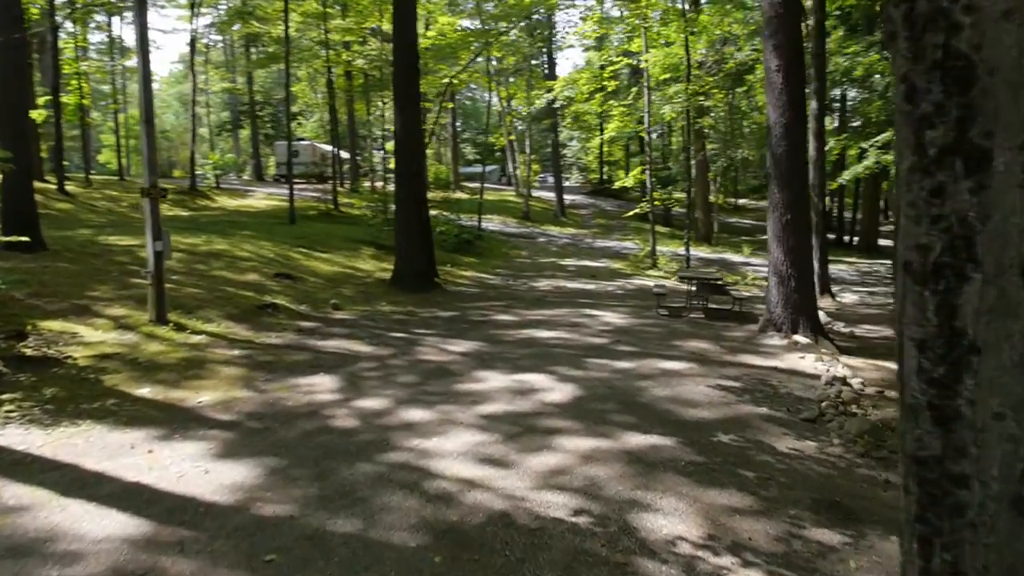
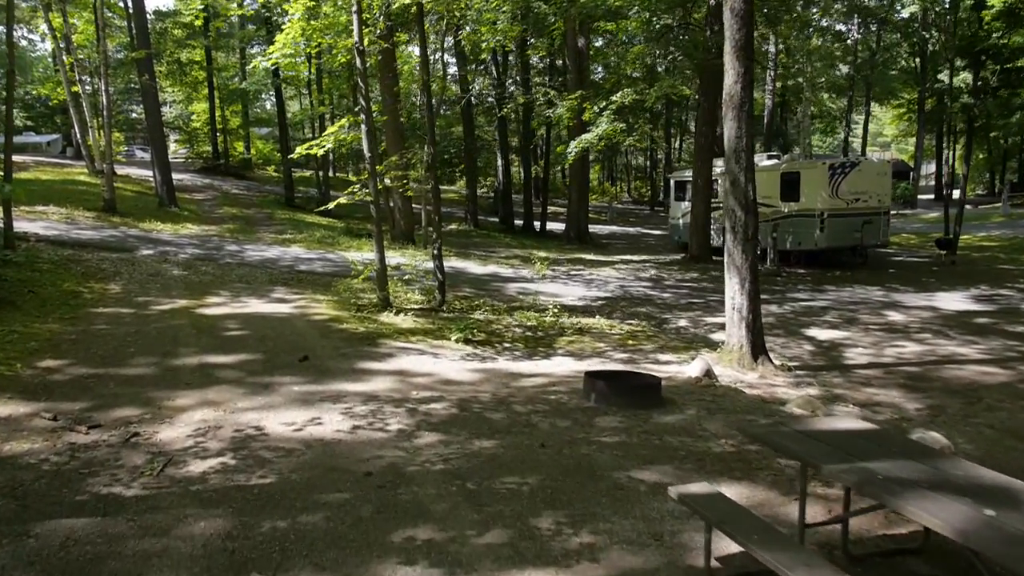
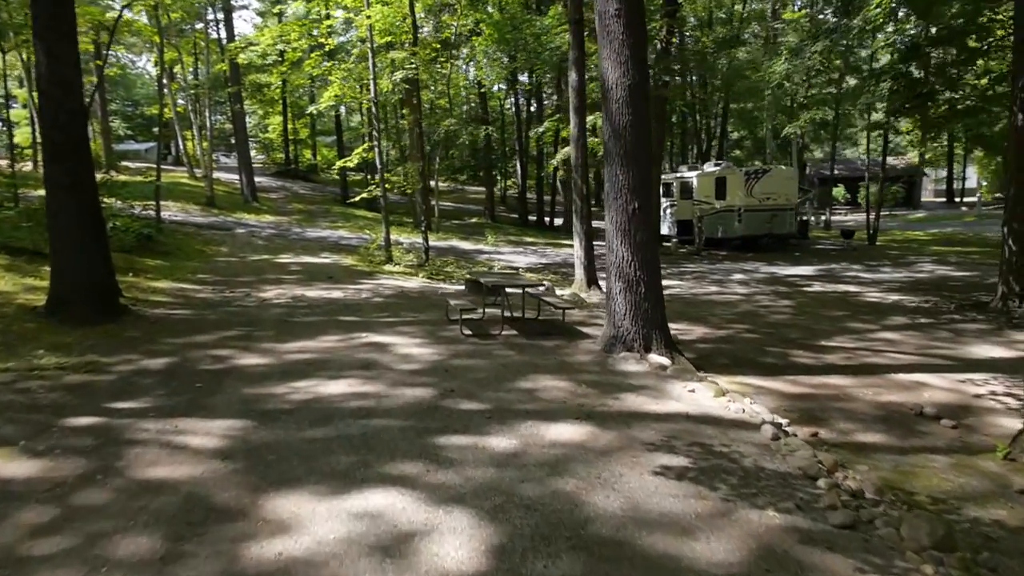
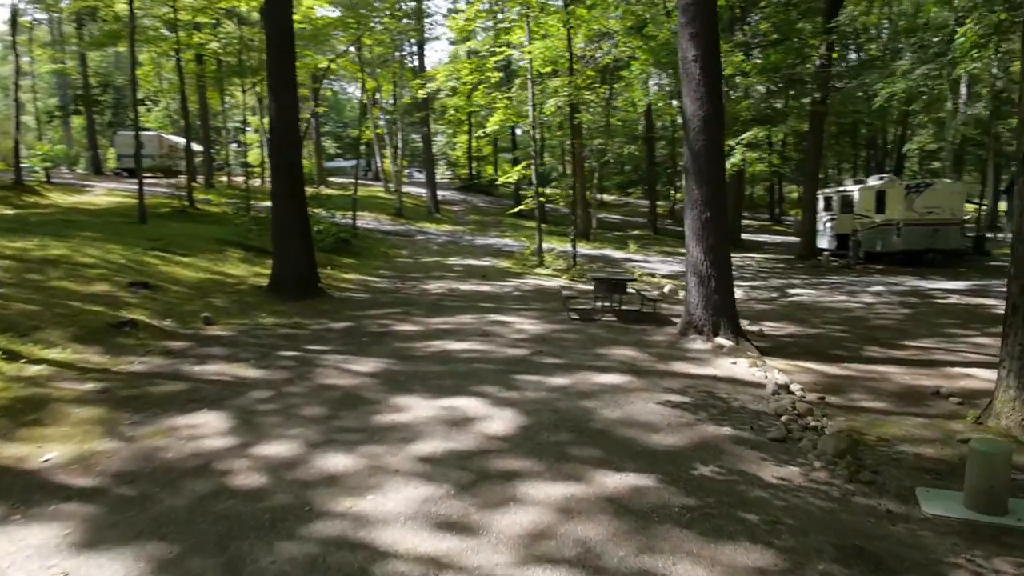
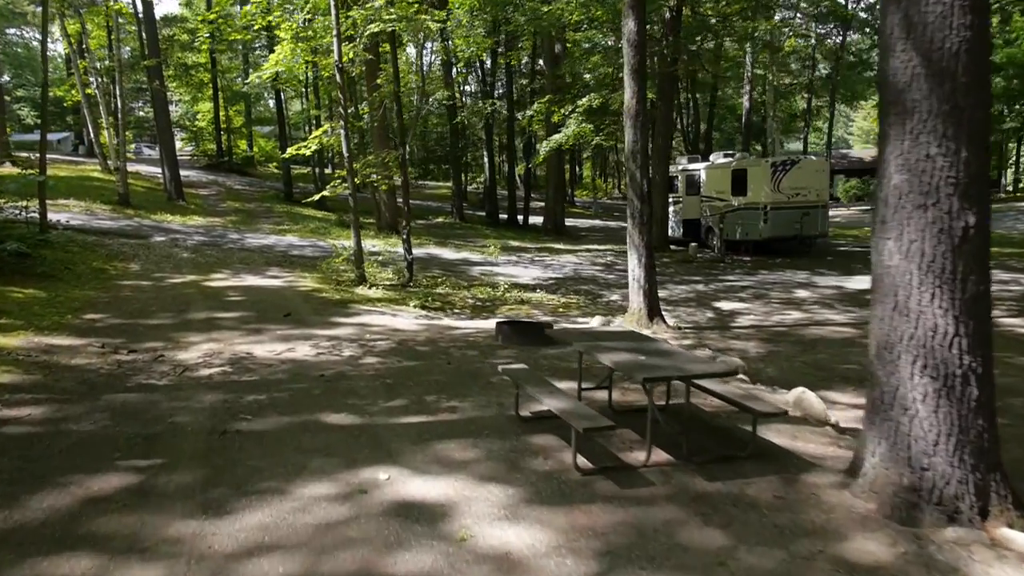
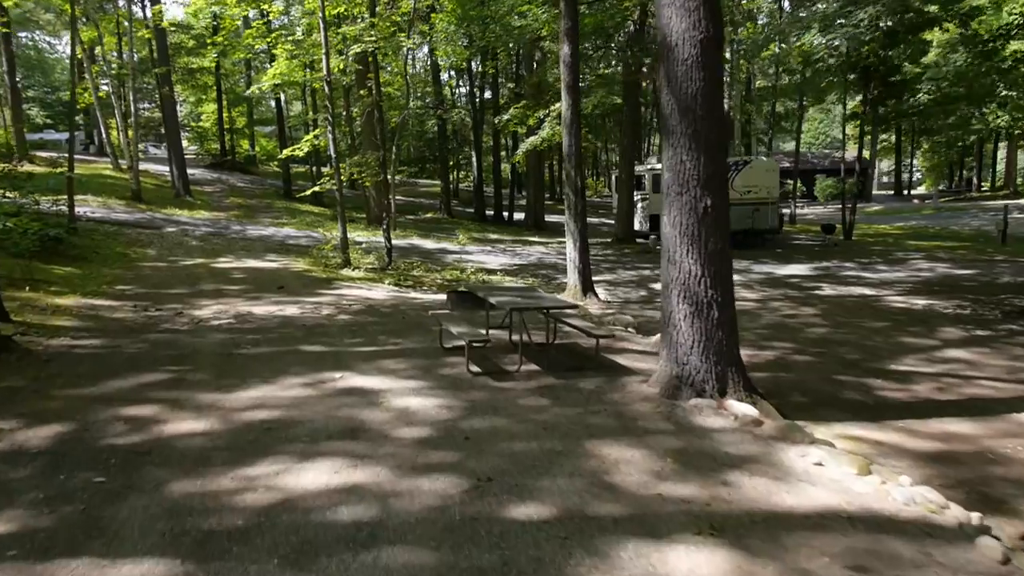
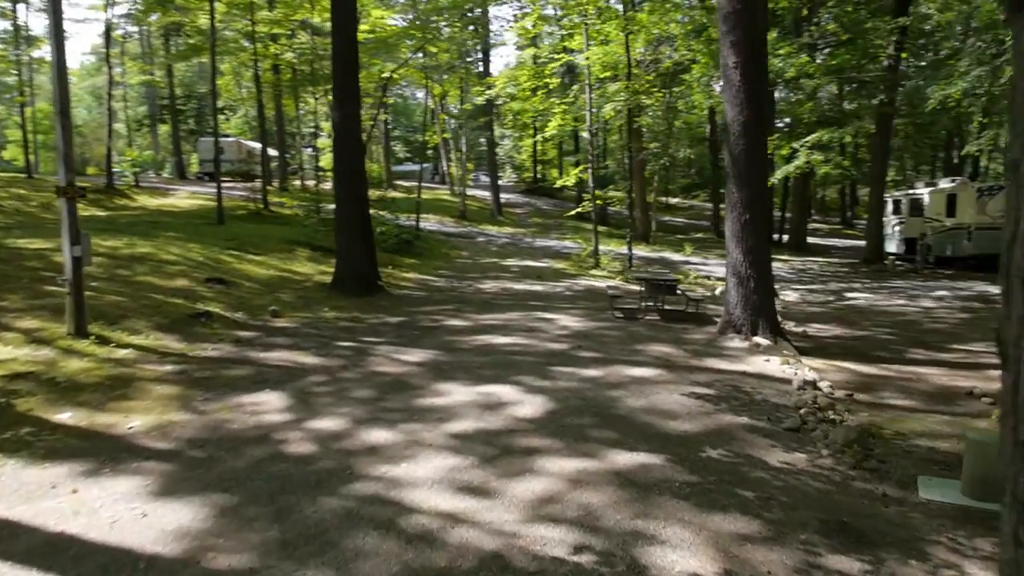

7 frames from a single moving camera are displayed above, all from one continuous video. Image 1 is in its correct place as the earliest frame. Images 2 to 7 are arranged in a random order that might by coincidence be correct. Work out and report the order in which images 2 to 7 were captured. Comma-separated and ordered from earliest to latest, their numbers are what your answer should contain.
7, 4, 3, 6, 5, 2
